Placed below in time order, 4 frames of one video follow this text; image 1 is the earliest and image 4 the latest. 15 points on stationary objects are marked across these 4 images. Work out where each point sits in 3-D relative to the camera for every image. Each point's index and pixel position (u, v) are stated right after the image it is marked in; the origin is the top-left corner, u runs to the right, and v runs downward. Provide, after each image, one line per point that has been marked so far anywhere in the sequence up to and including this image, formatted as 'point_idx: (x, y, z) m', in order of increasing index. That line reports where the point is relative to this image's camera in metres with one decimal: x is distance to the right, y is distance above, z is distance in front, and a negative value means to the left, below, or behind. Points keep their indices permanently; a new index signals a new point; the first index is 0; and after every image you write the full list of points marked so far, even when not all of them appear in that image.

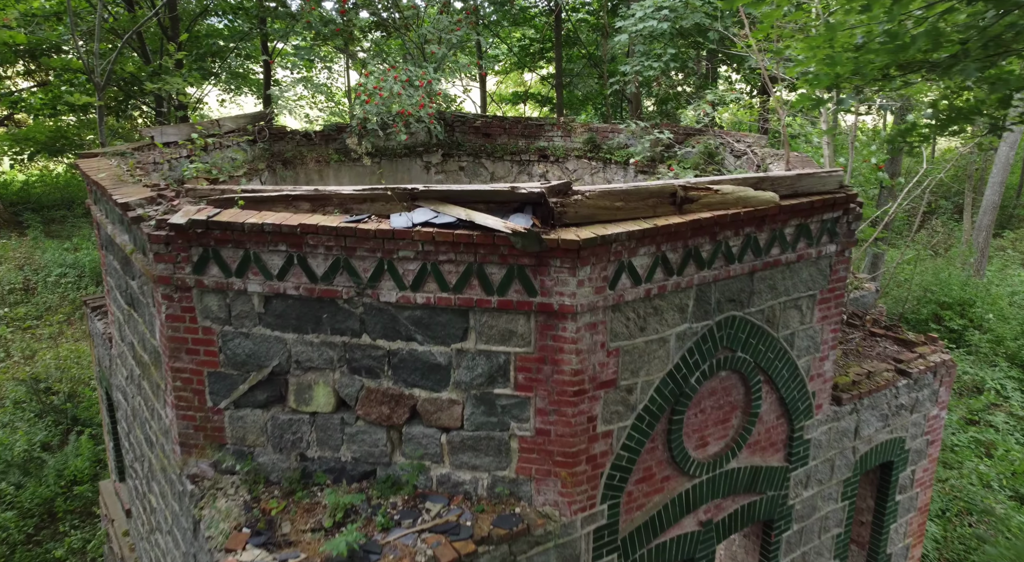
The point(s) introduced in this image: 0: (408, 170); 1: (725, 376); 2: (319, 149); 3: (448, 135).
0: (-1.2, +1.3, +8.7) m
1: (+1.3, -0.6, +4.5) m
2: (-2.1, +1.5, +8.2) m
3: (-0.8, +1.7, +8.7) m
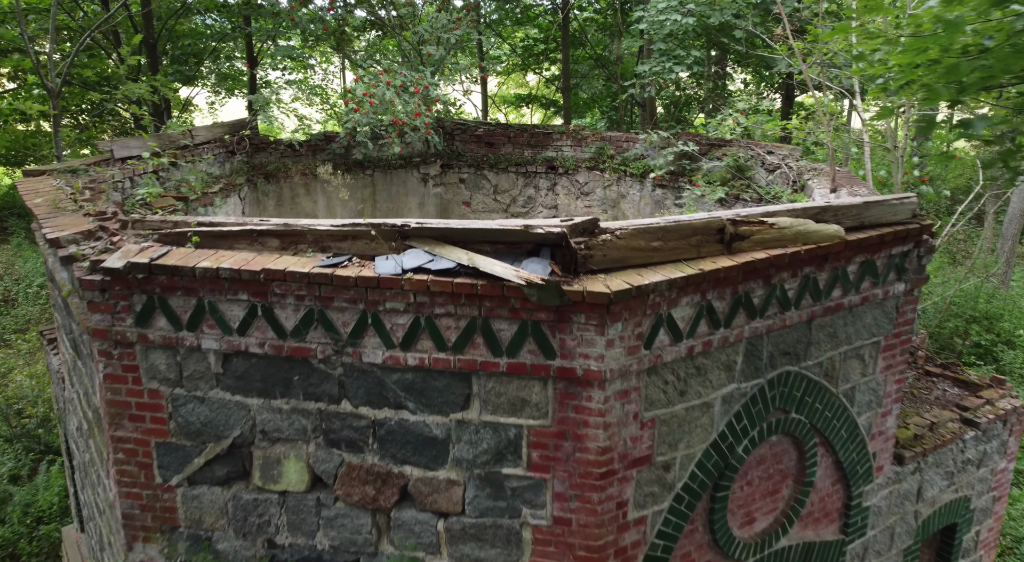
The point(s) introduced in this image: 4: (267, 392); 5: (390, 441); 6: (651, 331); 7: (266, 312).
0: (-1.2, +1.1, +8.0) m
1: (+1.3, -0.8, +3.8) m
2: (-2.1, +1.2, +7.5) m
3: (-0.7, +1.5, +8.0) m
4: (-1.1, -0.5, +3.3) m
5: (-0.5, -0.7, +3.3) m
6: (+0.6, -0.2, +3.1) m
7: (-1.1, -0.1, +3.2) m
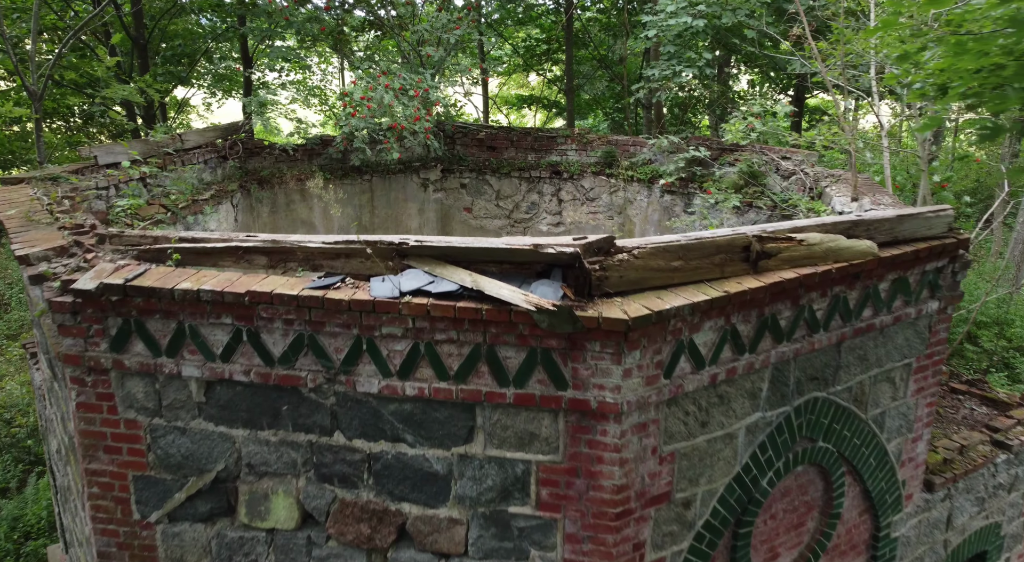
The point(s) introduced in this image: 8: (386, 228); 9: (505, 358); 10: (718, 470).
0: (-1.1, +1.0, +7.7) m
1: (+1.4, -0.9, +3.5) m
2: (-2.1, +1.1, +7.2) m
3: (-0.7, +1.4, +7.7) m
4: (-1.1, -0.6, +3.1) m
5: (-0.5, -0.8, +3.0) m
6: (+0.6, -0.3, +2.8) m
7: (-1.0, -0.2, +2.9) m
8: (-1.3, +0.6, +7.7) m
9: (0.0, -0.3, +2.8) m
10: (+0.9, -0.8, +3.1) m
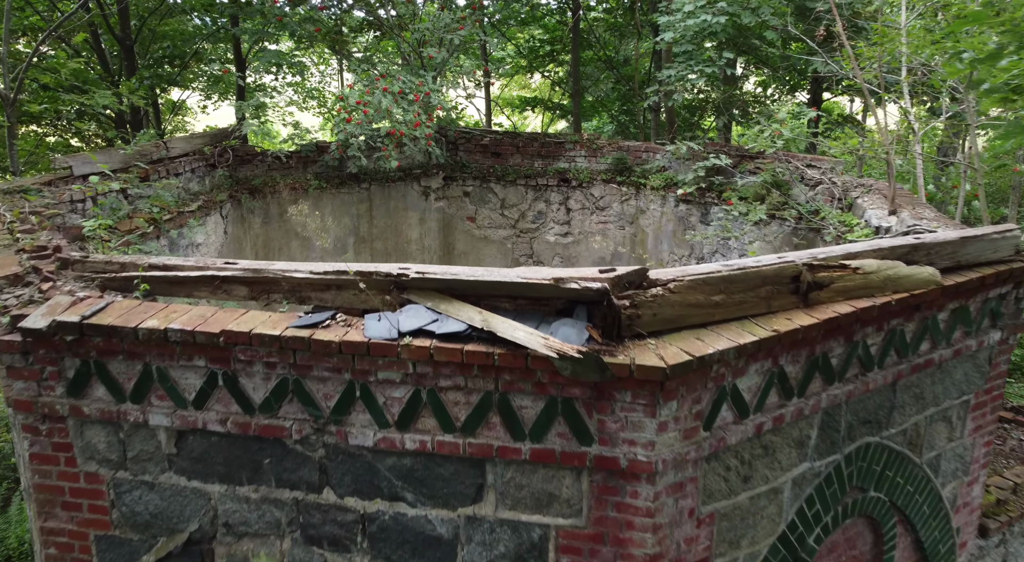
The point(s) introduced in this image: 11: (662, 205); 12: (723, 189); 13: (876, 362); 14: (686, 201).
0: (-1.1, +0.8, +7.3) m
1: (+1.4, -1.0, +3.1) m
2: (-2.0, +1.0, +6.9) m
3: (-0.6, +1.3, +7.4) m
4: (-1.0, -0.7, +2.7) m
5: (-0.5, -0.9, +2.6) m
6: (+0.7, -0.4, +2.4) m
7: (-1.0, -0.3, +2.6) m
8: (-1.3, +0.4, +7.4) m
9: (0.0, -0.4, +2.4) m
10: (+0.9, -0.9, +2.7) m
11: (+1.4, +0.7, +6.7) m
12: (+1.8, +0.8, +6.2) m
13: (+1.4, -0.3, +2.9) m
14: (+1.5, +0.7, +6.4) m
